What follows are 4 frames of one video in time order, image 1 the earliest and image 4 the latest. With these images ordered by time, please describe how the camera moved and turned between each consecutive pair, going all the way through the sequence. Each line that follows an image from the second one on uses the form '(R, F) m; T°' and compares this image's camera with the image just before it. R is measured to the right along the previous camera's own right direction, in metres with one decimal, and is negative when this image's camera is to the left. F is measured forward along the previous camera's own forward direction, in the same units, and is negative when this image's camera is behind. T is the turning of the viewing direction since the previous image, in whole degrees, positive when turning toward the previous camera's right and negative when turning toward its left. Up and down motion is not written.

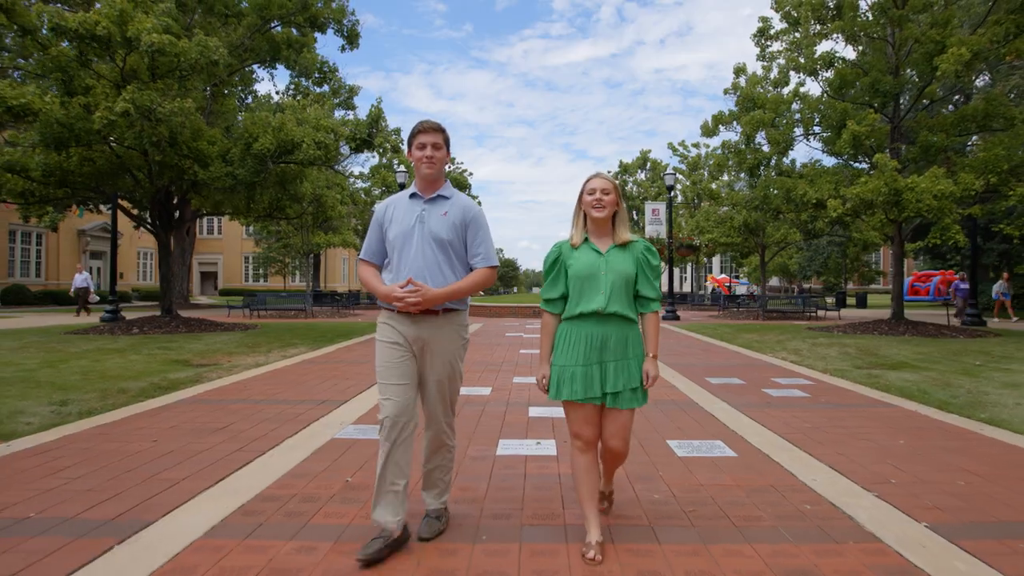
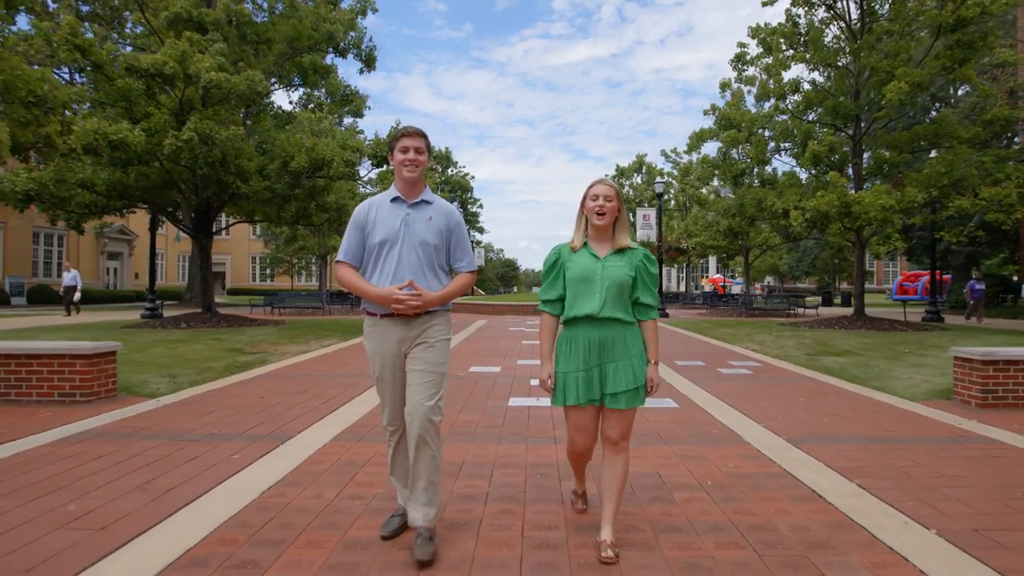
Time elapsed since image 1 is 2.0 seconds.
(-0.1, -2.0) m; 0°
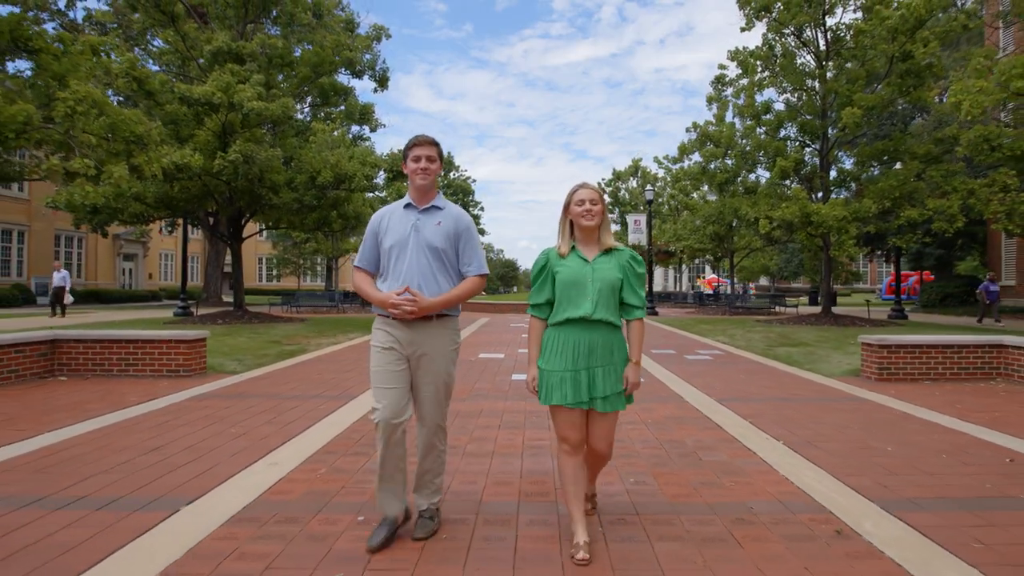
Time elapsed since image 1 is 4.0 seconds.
(0.0, -2.1) m; 0°
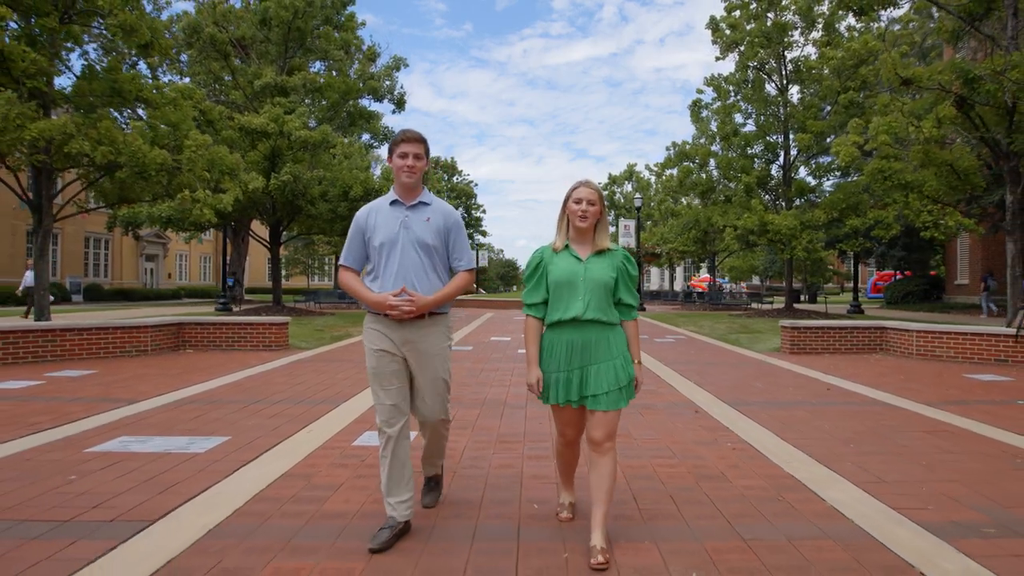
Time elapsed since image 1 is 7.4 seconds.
(-0.1, -3.1) m; 0°
